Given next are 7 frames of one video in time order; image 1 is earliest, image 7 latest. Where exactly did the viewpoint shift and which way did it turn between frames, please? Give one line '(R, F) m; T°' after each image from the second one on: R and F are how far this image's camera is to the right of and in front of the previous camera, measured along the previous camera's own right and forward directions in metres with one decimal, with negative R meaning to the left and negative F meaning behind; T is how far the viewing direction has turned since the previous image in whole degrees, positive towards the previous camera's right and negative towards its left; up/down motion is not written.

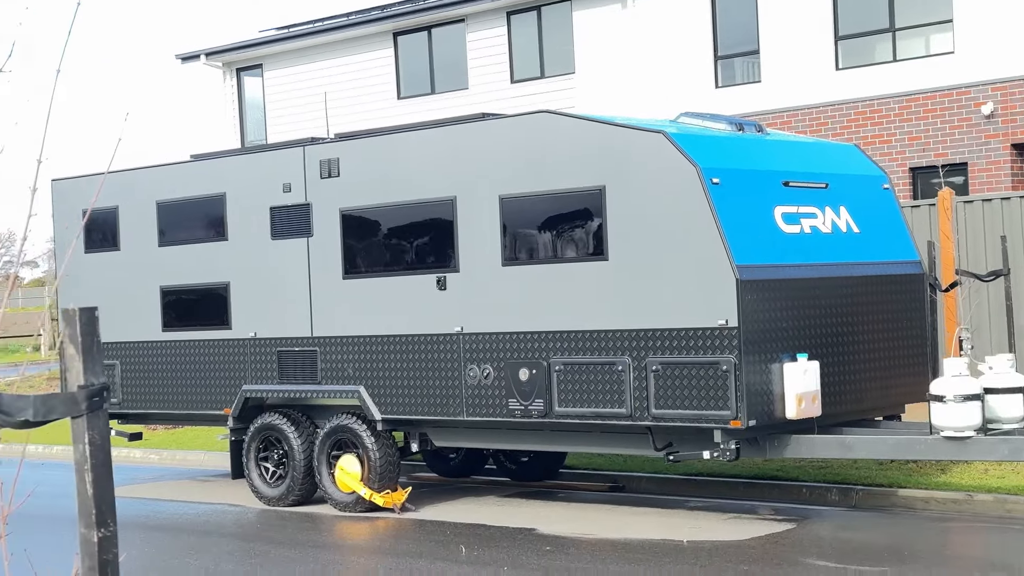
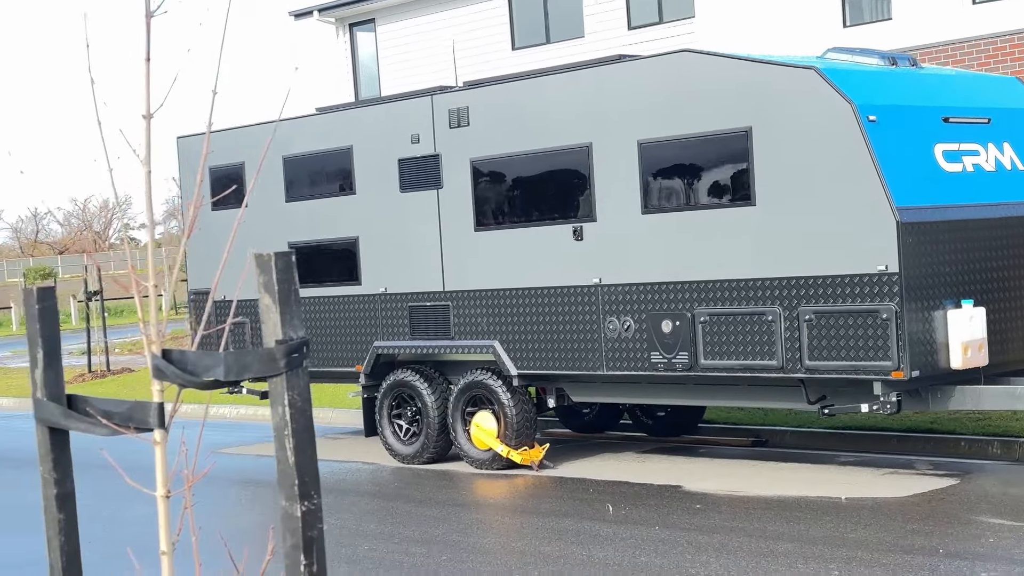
(-0.2, +0.3) m; -4°
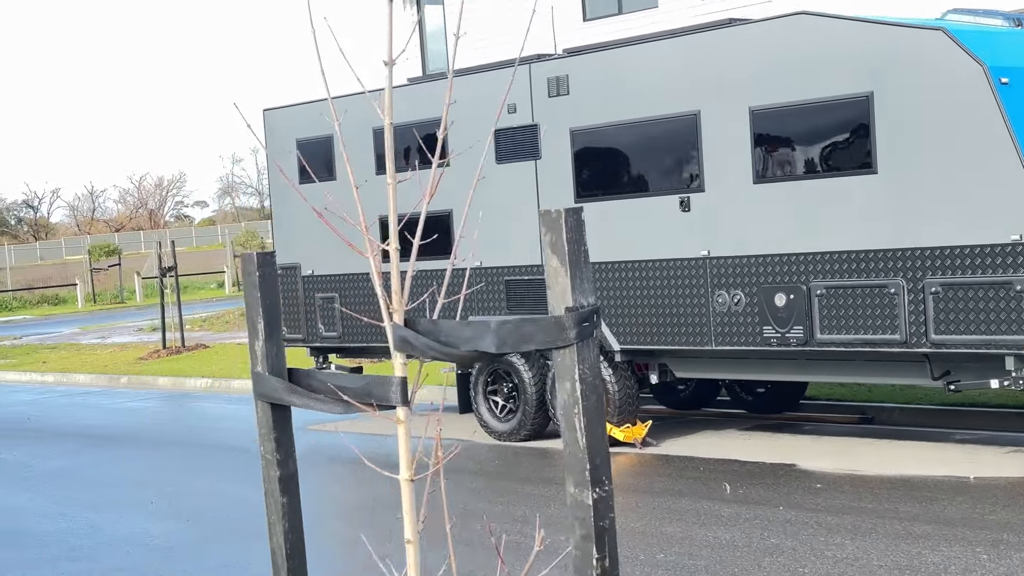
(-0.3, +0.2) m; -2°
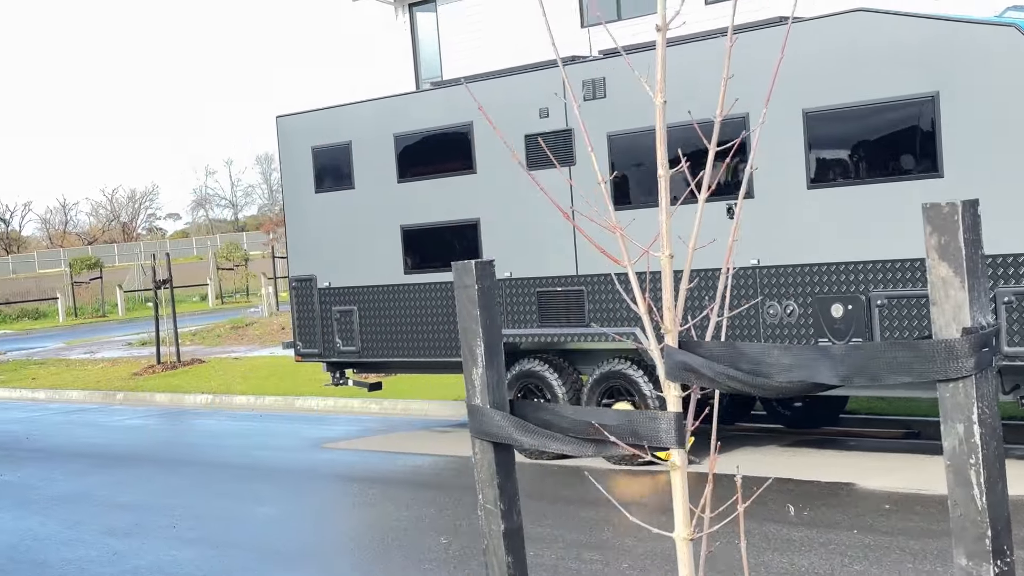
(-0.4, +0.4) m; +1°
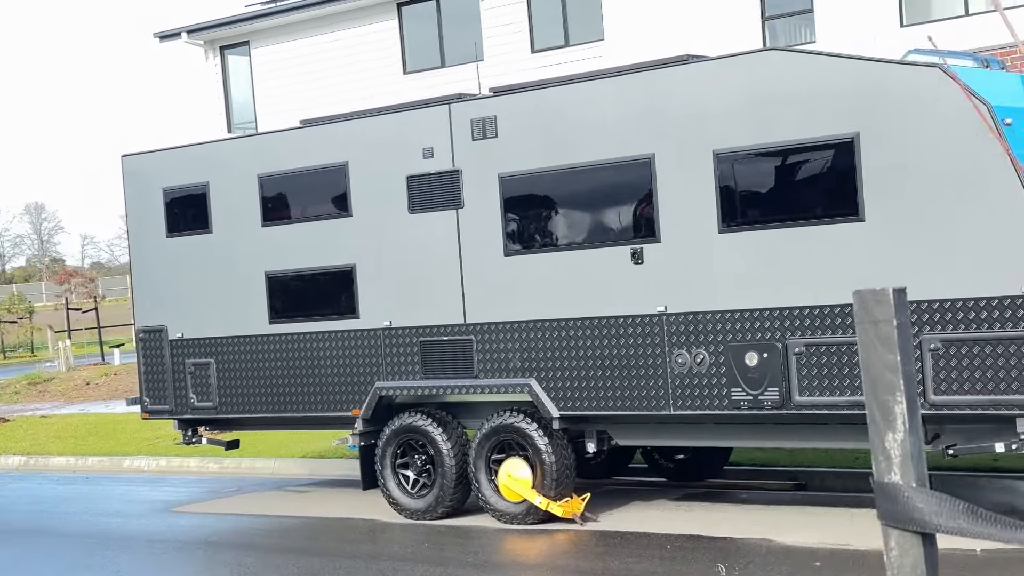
(-0.6, +0.6) m; +9°
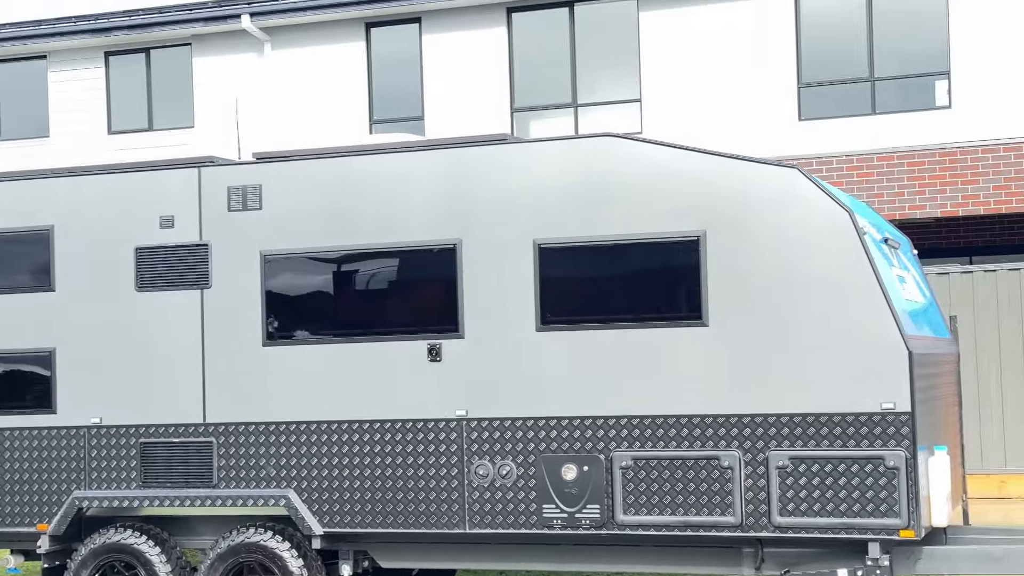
(-1.6, +1.2) m; +21°
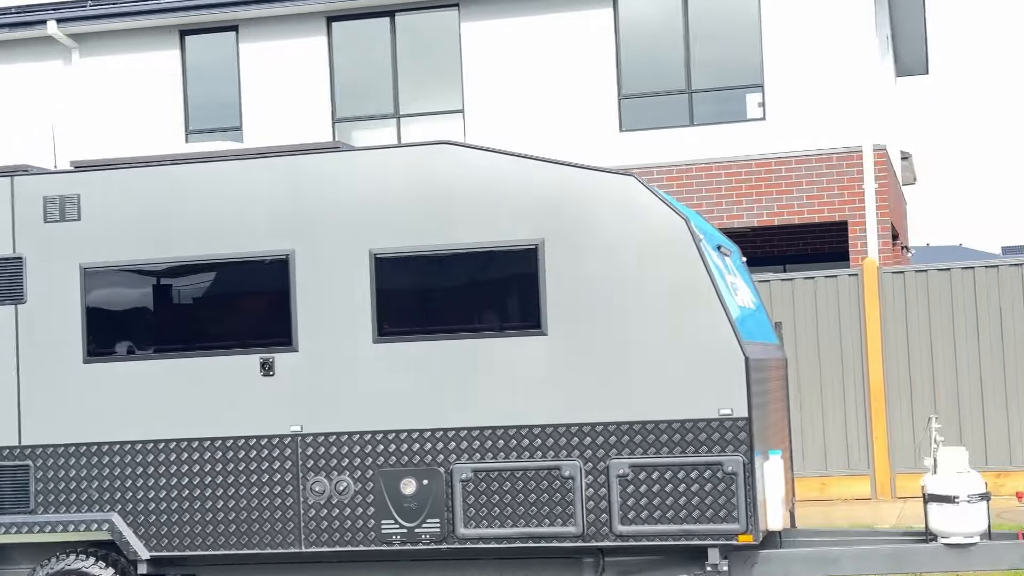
(-0.1, +0.1) m; +7°
